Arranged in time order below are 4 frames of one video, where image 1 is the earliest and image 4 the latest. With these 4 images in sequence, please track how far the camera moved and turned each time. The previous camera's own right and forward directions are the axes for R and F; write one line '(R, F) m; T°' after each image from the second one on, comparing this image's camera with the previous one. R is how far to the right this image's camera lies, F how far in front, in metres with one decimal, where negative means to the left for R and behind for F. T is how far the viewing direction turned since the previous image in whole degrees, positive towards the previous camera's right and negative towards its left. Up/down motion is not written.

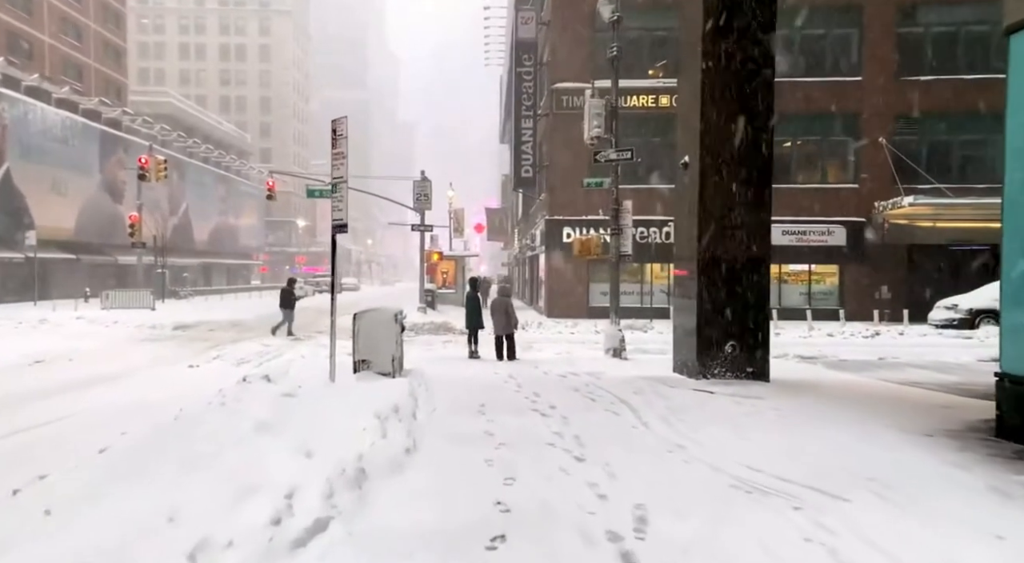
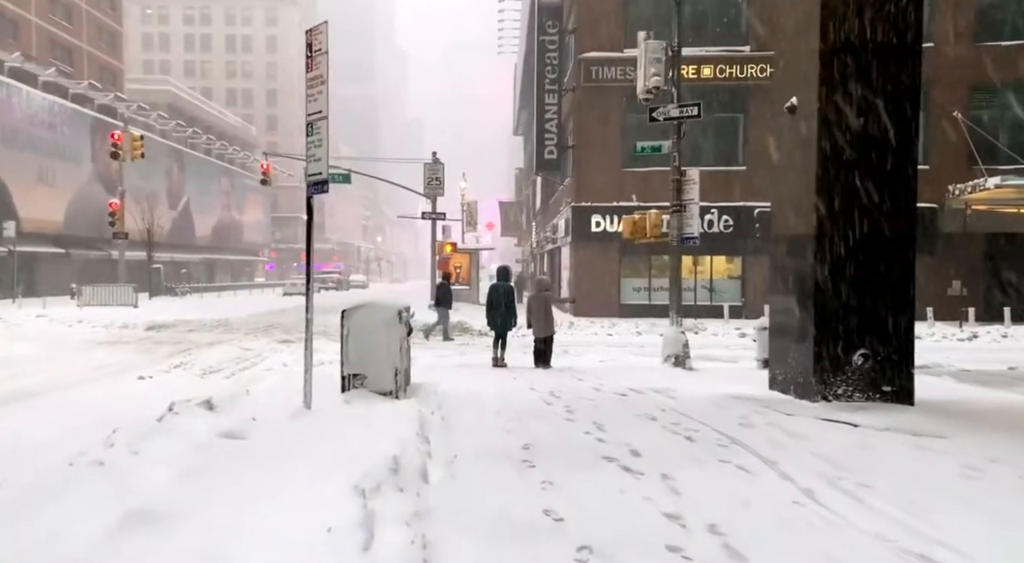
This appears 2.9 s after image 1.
(-0.4, +3.6) m; -1°
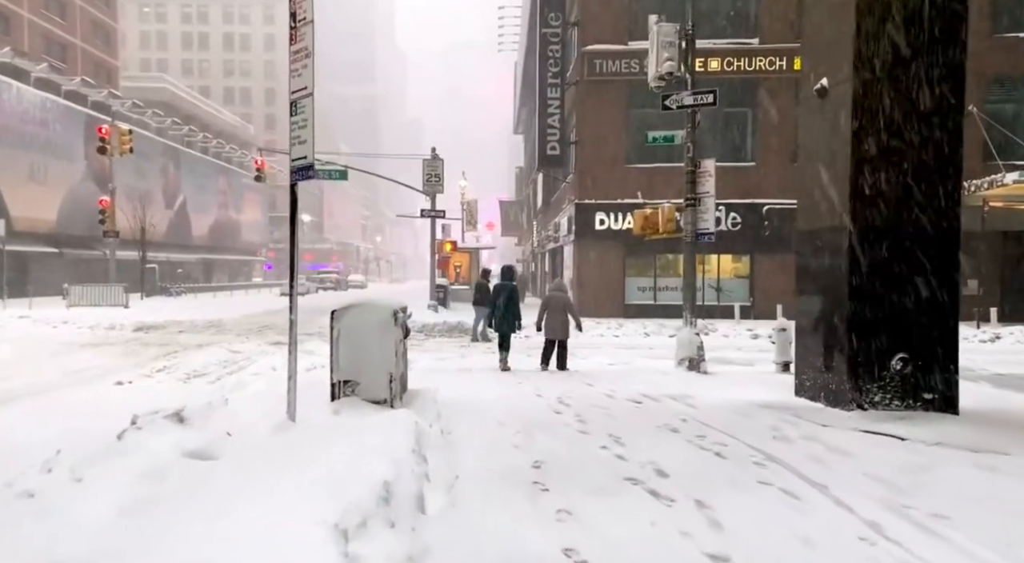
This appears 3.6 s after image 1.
(-0.1, +0.8) m; 0°
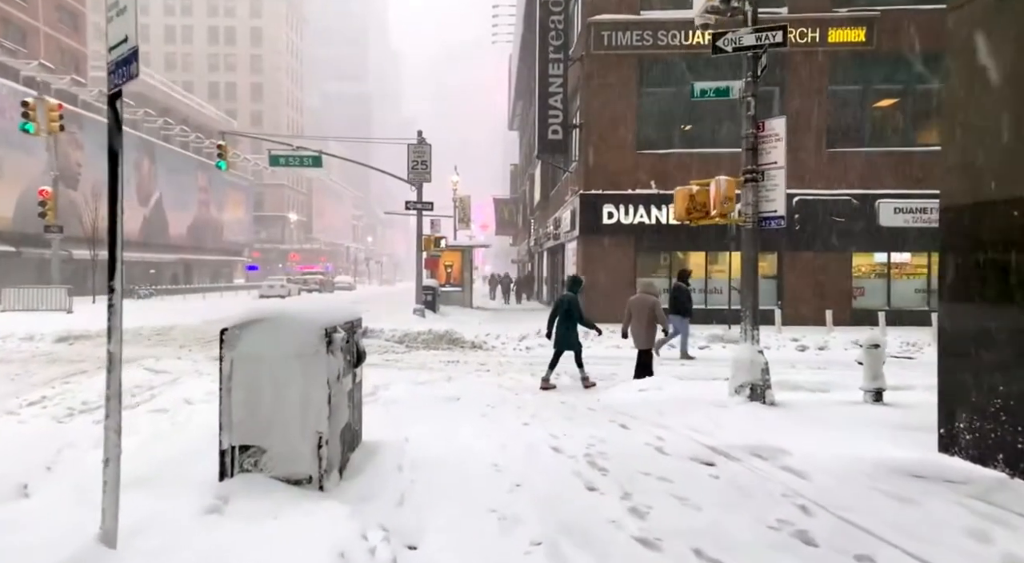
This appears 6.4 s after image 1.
(-0.1, +3.4) m; 0°
